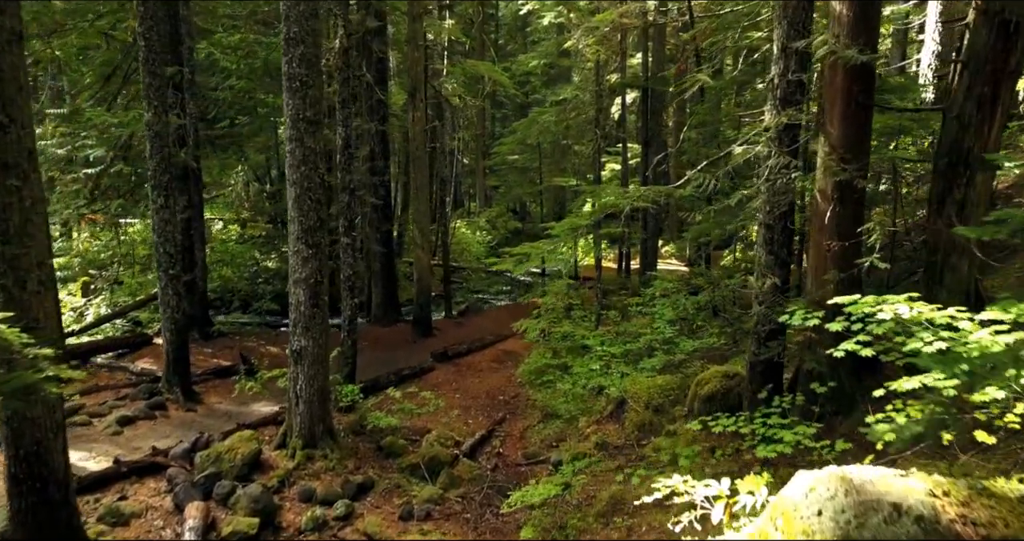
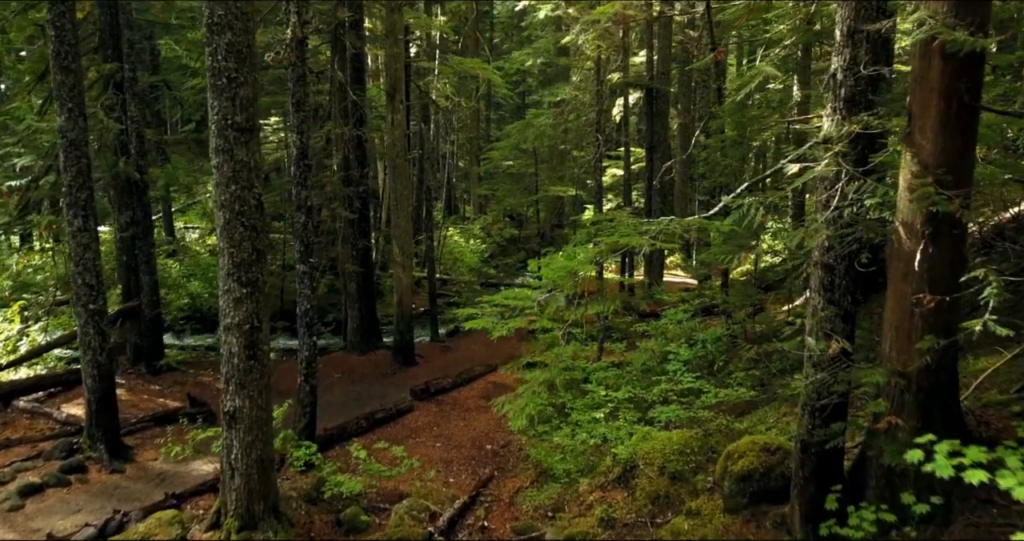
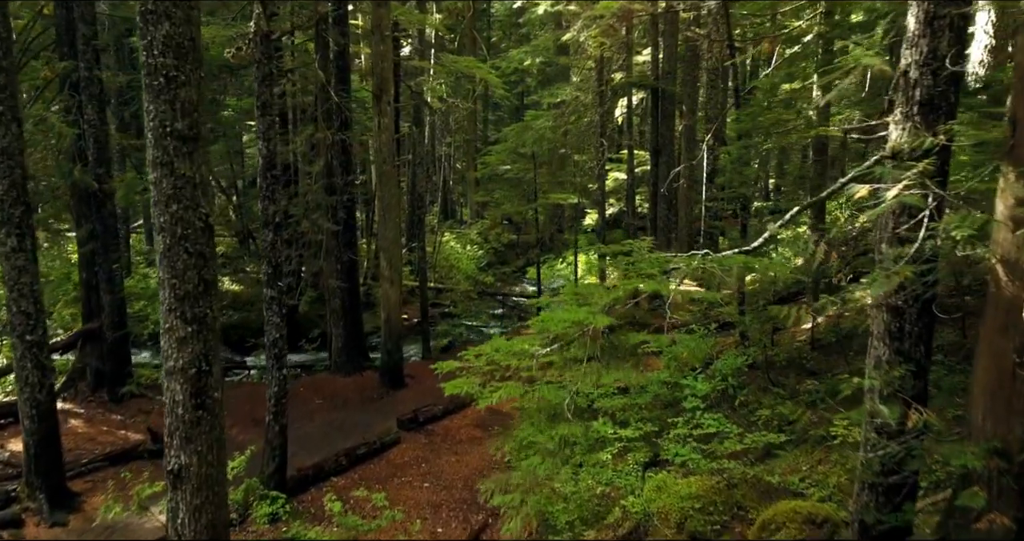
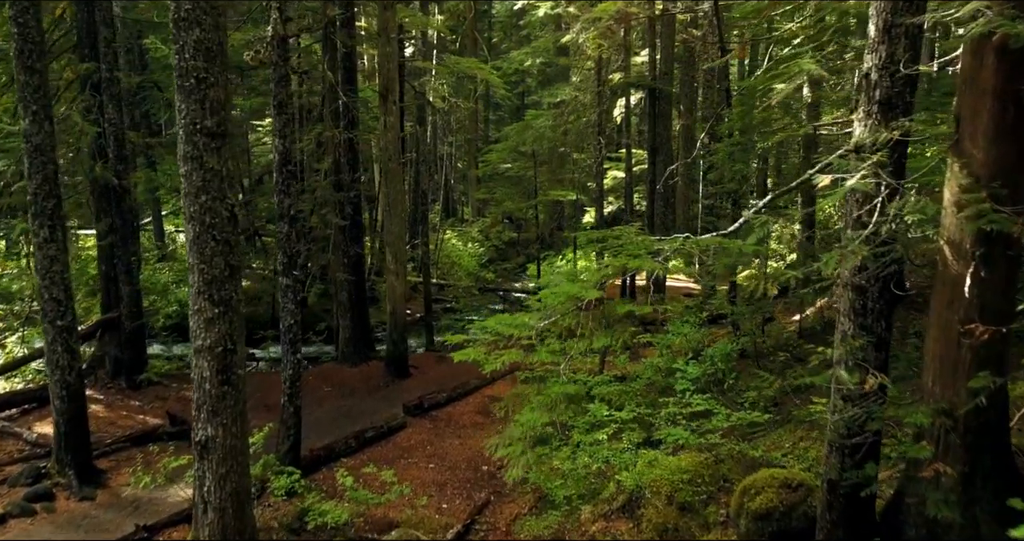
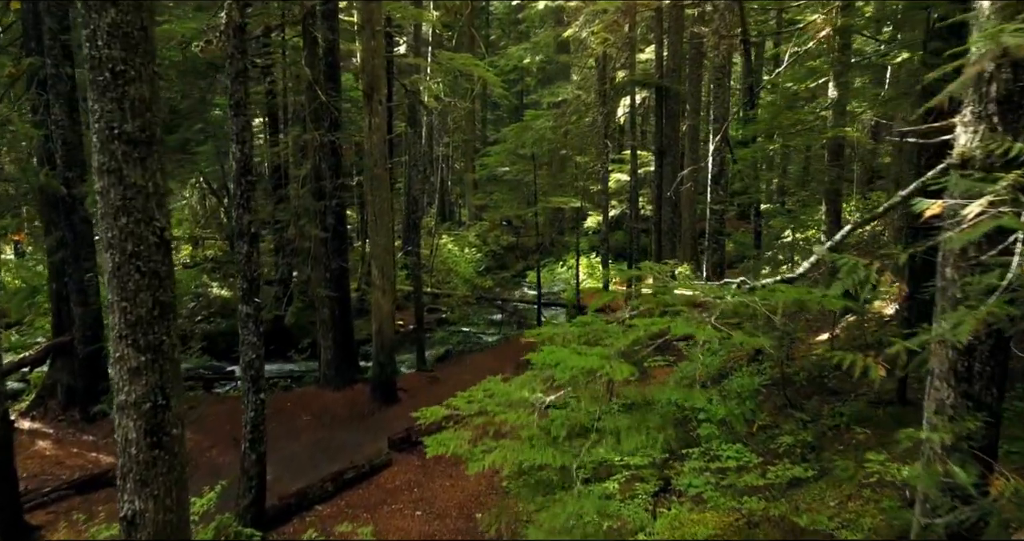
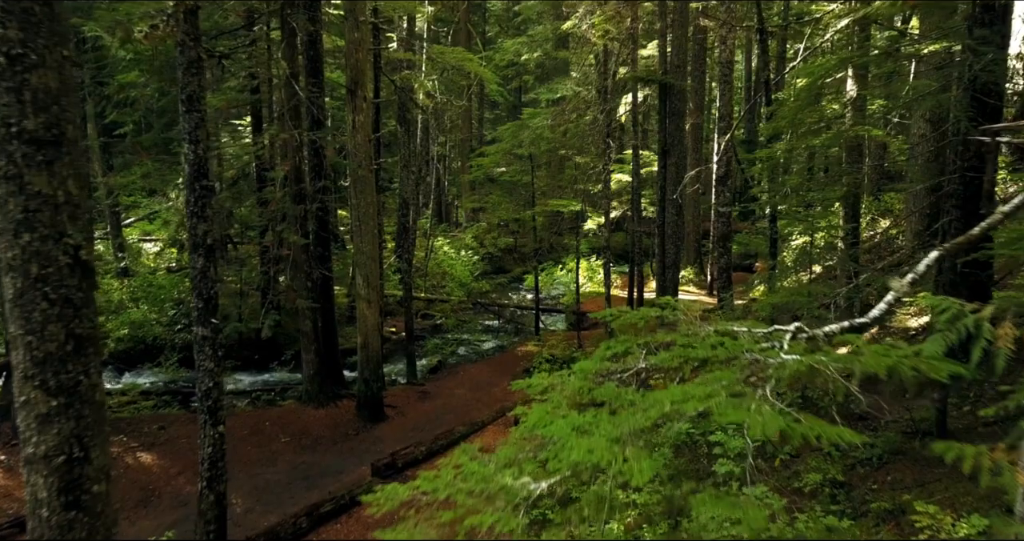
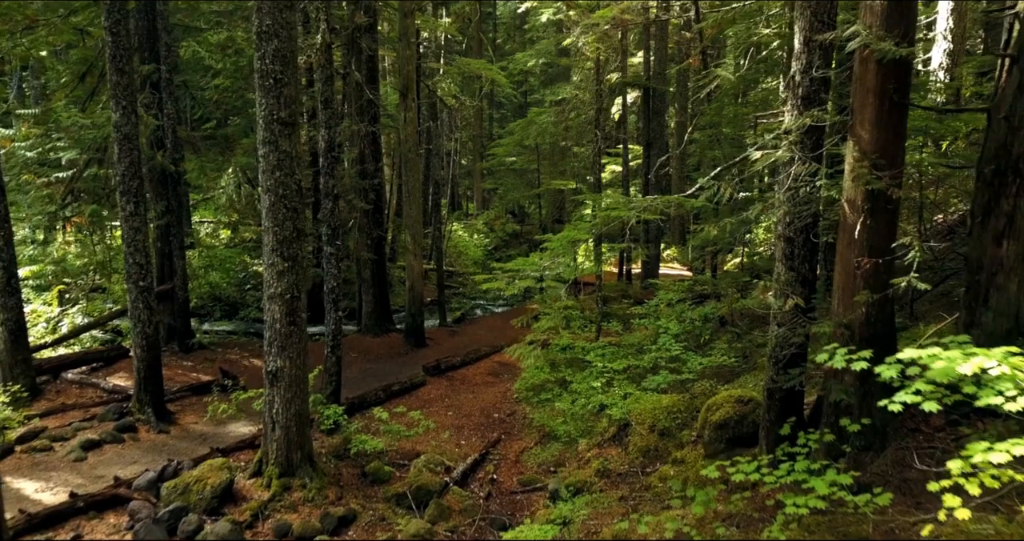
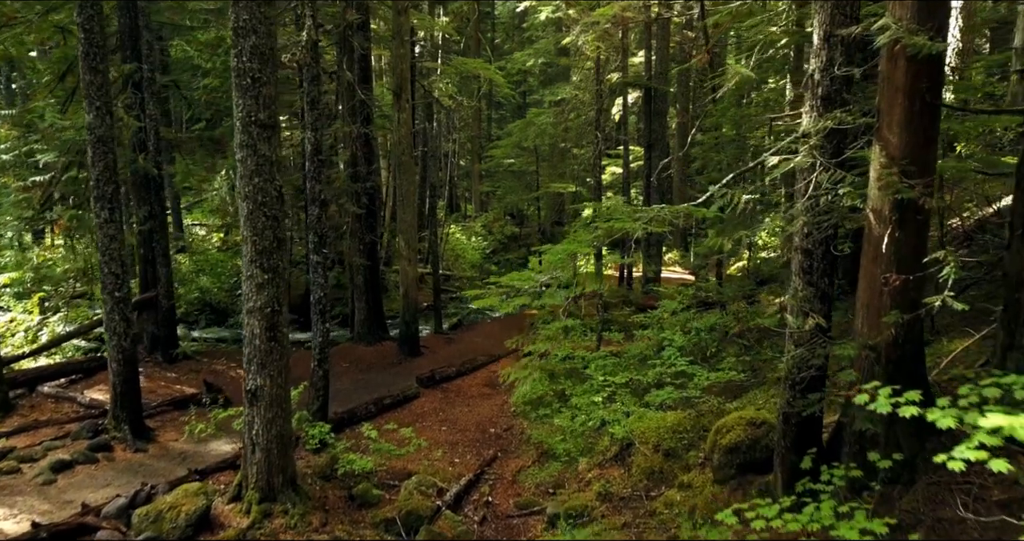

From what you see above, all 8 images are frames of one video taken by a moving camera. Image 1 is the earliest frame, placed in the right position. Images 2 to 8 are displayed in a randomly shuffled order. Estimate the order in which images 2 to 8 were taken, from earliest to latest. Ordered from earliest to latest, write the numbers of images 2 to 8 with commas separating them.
7, 8, 2, 4, 3, 5, 6
